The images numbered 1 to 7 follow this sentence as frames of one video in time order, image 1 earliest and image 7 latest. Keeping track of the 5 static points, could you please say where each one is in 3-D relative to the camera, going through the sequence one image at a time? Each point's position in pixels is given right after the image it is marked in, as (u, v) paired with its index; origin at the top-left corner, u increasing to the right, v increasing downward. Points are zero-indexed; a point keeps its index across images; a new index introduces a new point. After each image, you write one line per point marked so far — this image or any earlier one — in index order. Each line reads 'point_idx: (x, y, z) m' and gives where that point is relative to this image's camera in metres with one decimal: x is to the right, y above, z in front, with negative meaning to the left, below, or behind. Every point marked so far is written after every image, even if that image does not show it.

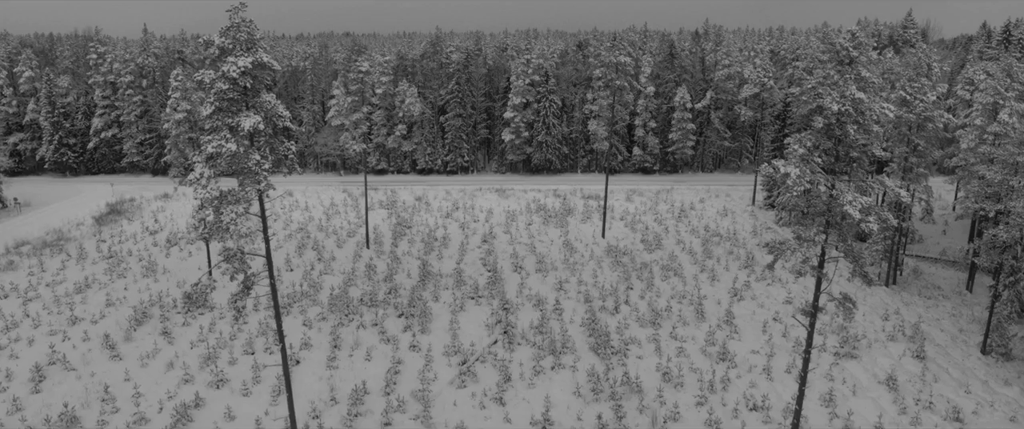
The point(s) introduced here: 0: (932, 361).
0: (+15.2, -5.3, +19.2) m
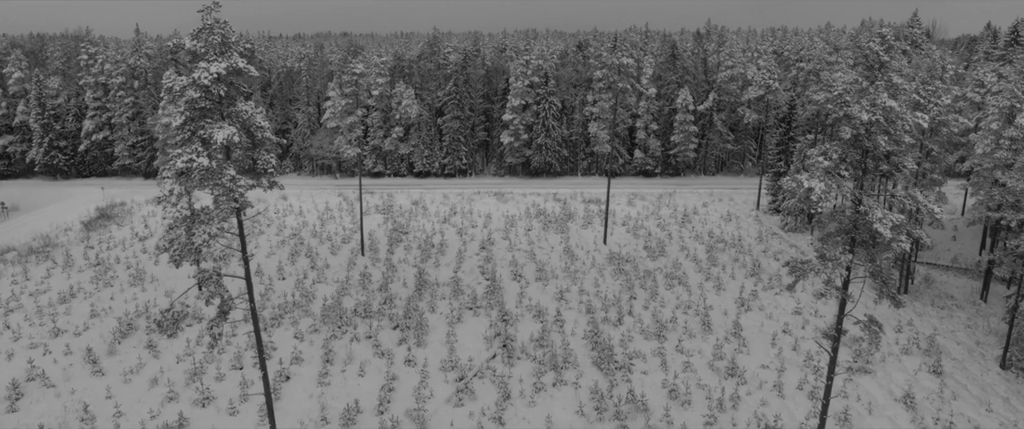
0: (+15.1, -5.6, +18.4) m
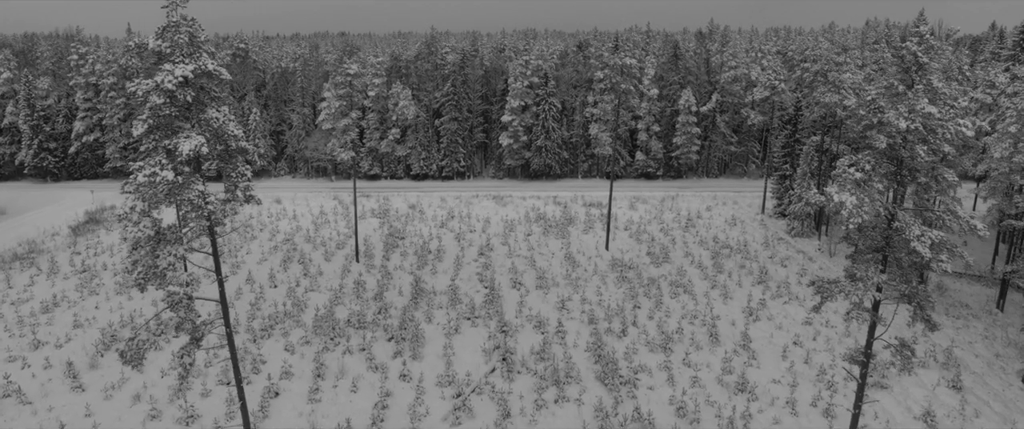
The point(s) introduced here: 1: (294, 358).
0: (+15.1, -5.9, +17.6) m
1: (-8.0, -5.3, +19.6) m
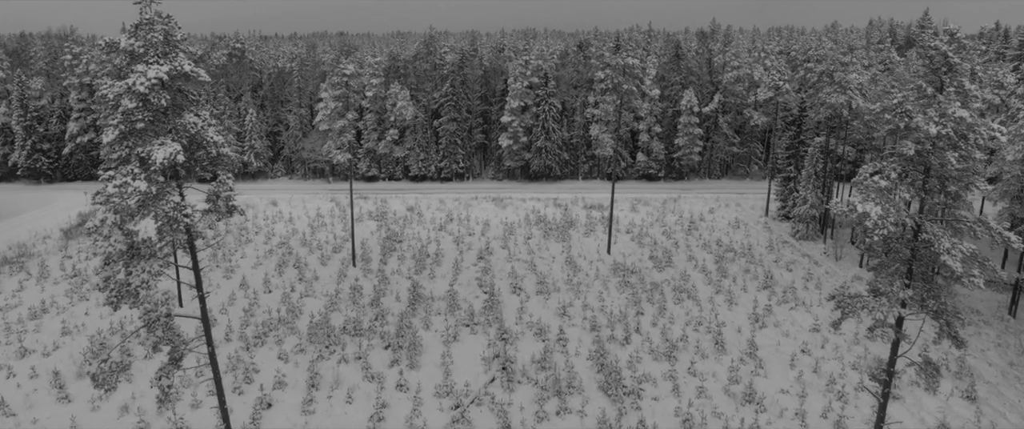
0: (+15.1, -6.0, +17.0) m
1: (-8.0, -5.5, +19.1) m
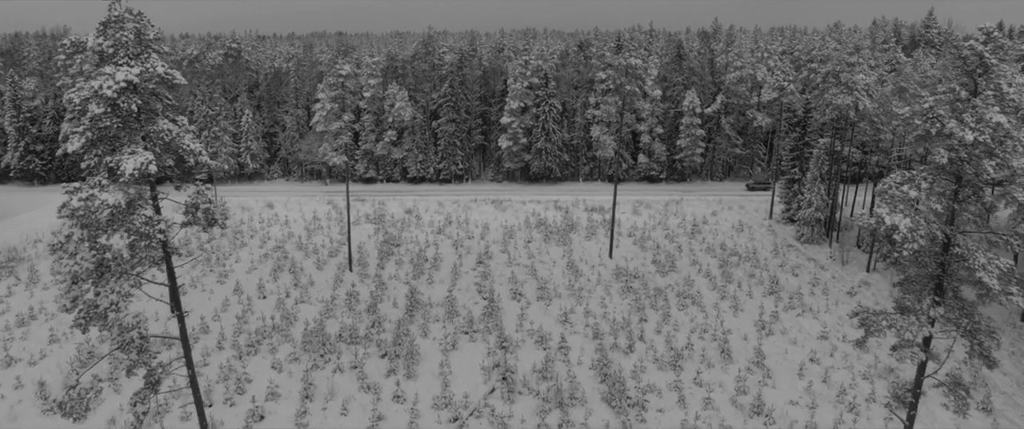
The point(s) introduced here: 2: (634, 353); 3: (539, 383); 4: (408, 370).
0: (+15.2, -6.2, +16.5) m
1: (-8.0, -5.6, +18.5) m
2: (+4.5, -5.1, +19.5) m
3: (+0.9, -5.7, +18.0) m
4: (-3.6, -5.5, +18.6) m
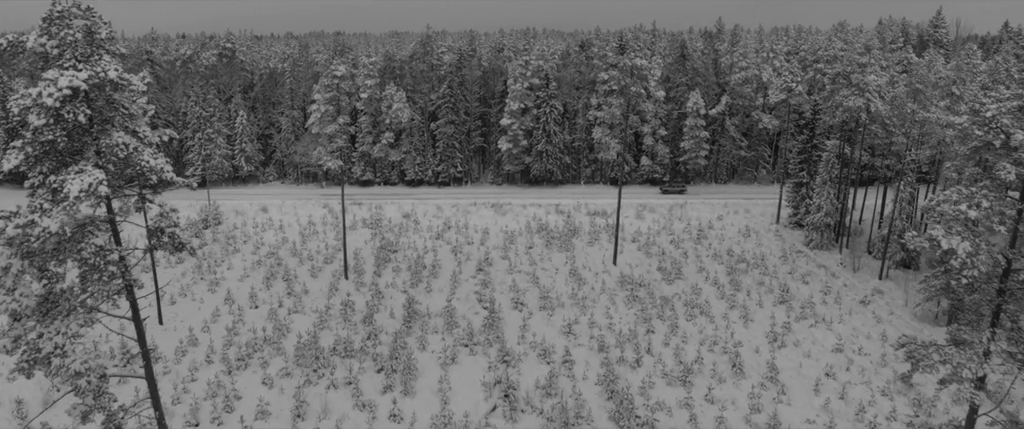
0: (+15.2, -6.5, +15.7) m
1: (-7.9, -5.9, +17.6) m
2: (+4.5, -5.4, +18.7) m
3: (+1.0, -6.0, +17.2) m
4: (-3.6, -5.7, +17.7) m
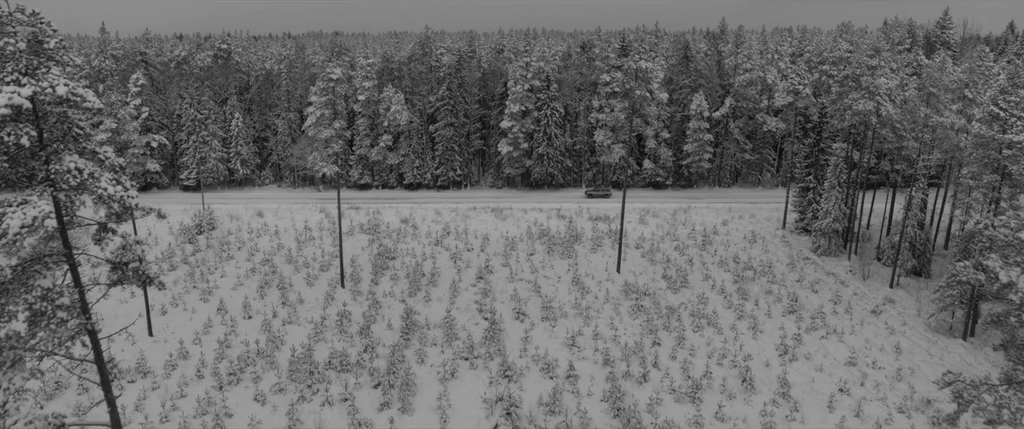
0: (+15.3, -6.8, +15.0) m
1: (-7.9, -6.2, +16.9) m
2: (+4.6, -5.7, +18.0) m
3: (+1.1, -6.3, +16.5) m
4: (-3.5, -6.1, +17.0) m
